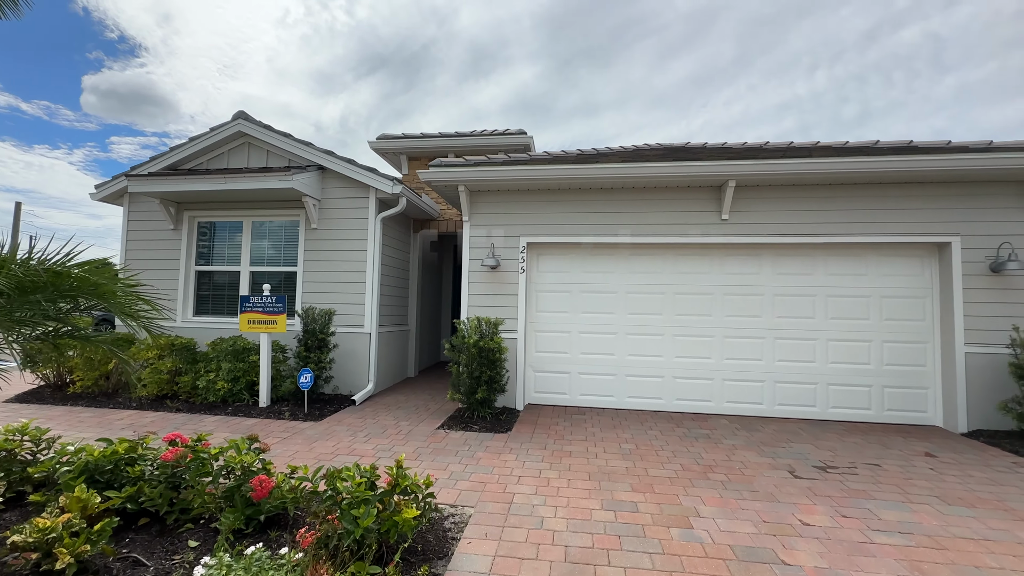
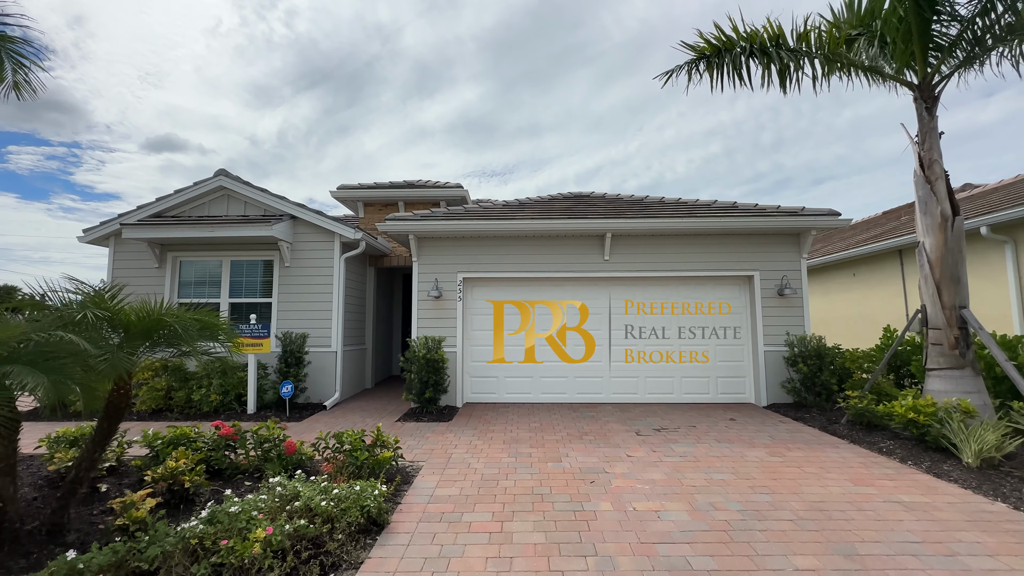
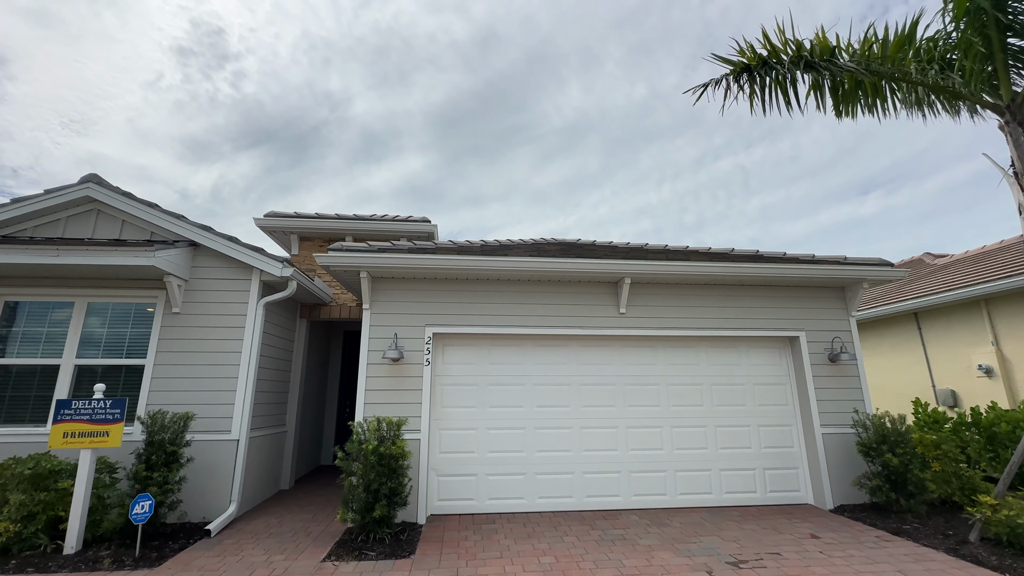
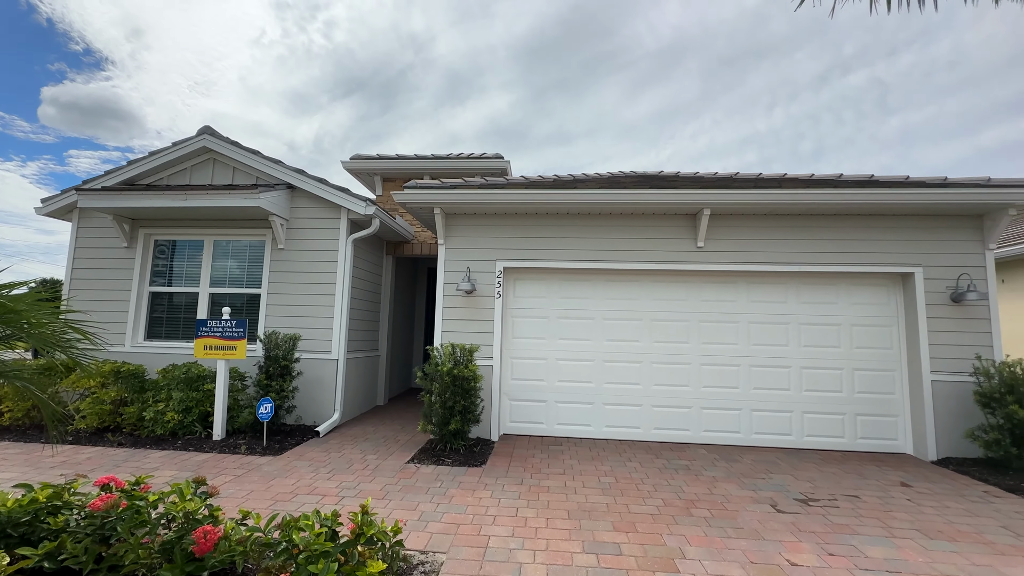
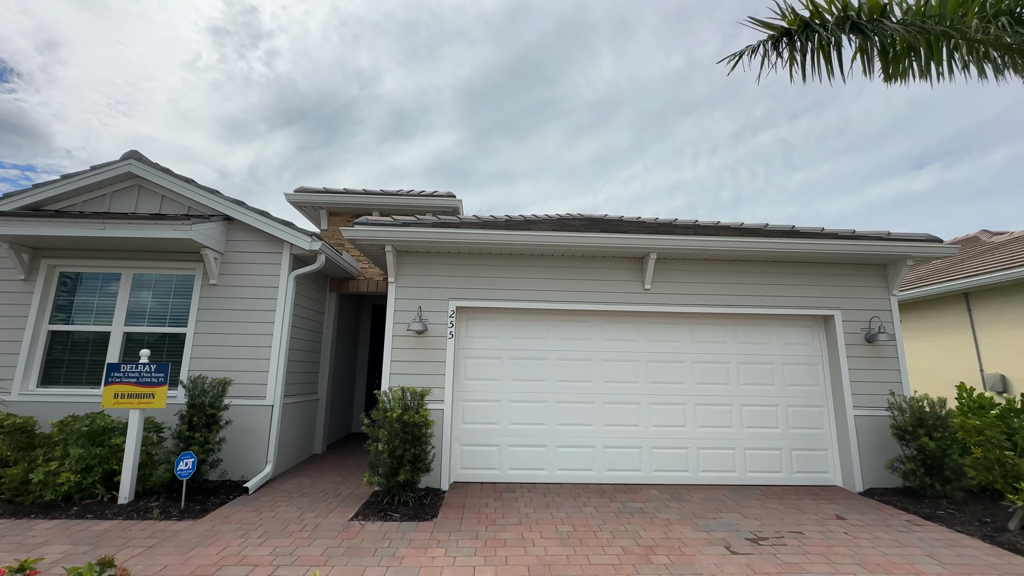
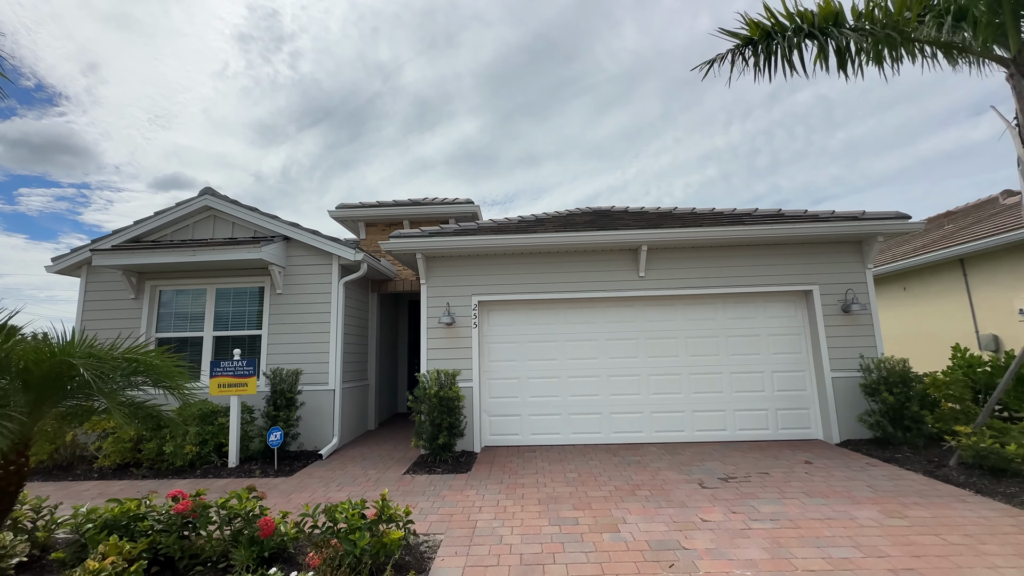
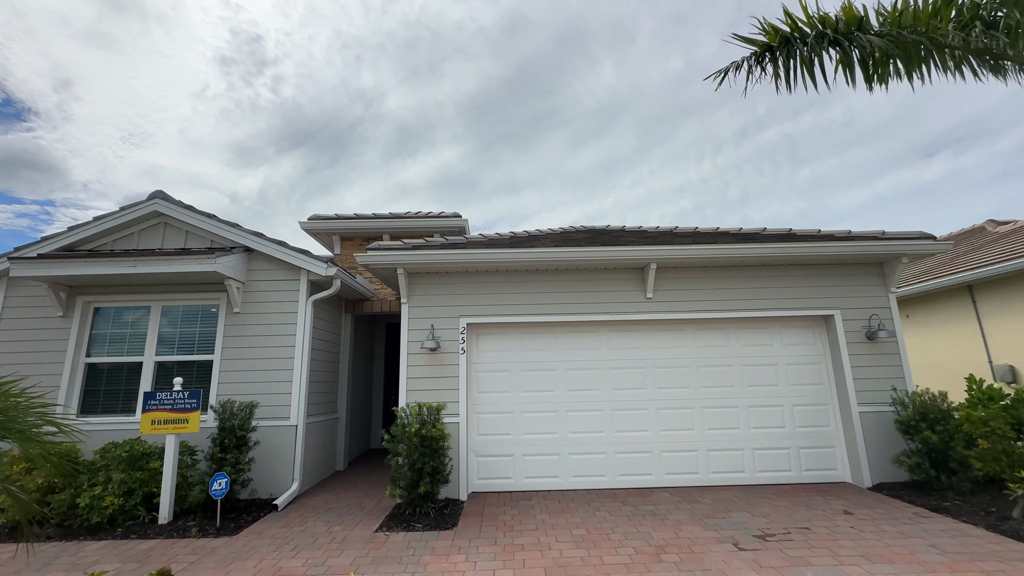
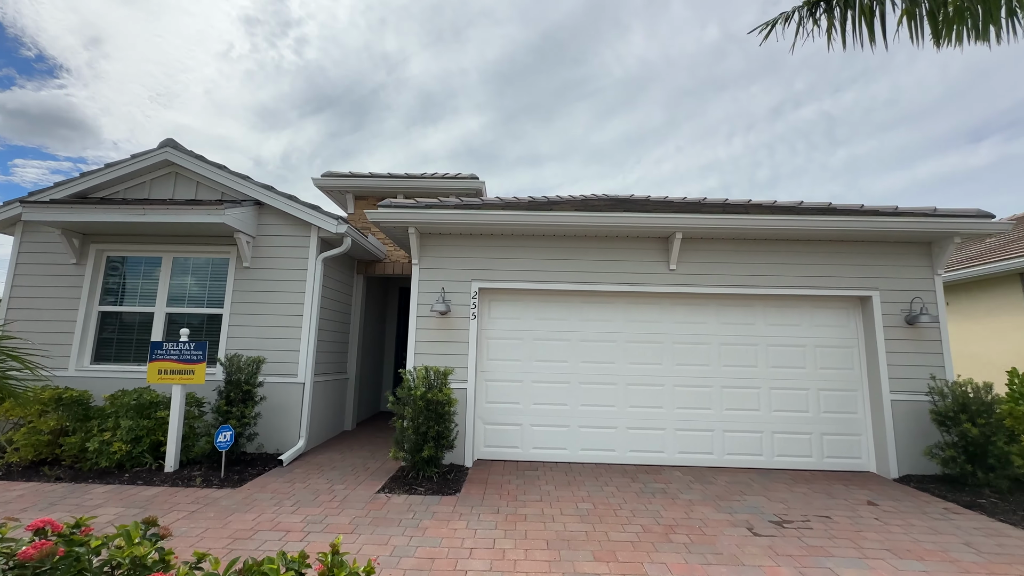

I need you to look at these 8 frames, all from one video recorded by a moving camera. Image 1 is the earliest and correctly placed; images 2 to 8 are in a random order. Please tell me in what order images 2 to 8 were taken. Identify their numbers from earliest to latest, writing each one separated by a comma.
4, 8, 5, 3, 7, 6, 2
